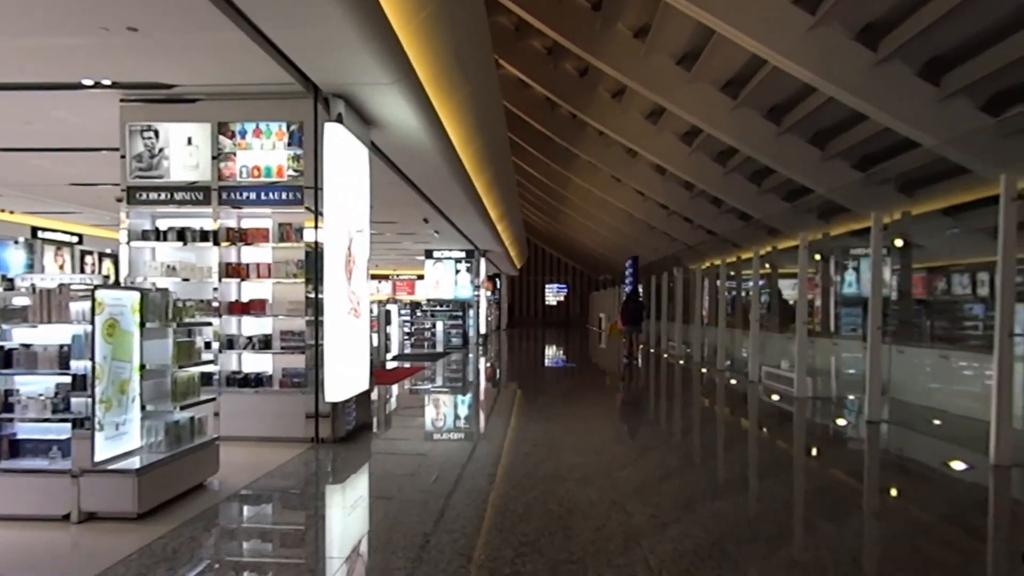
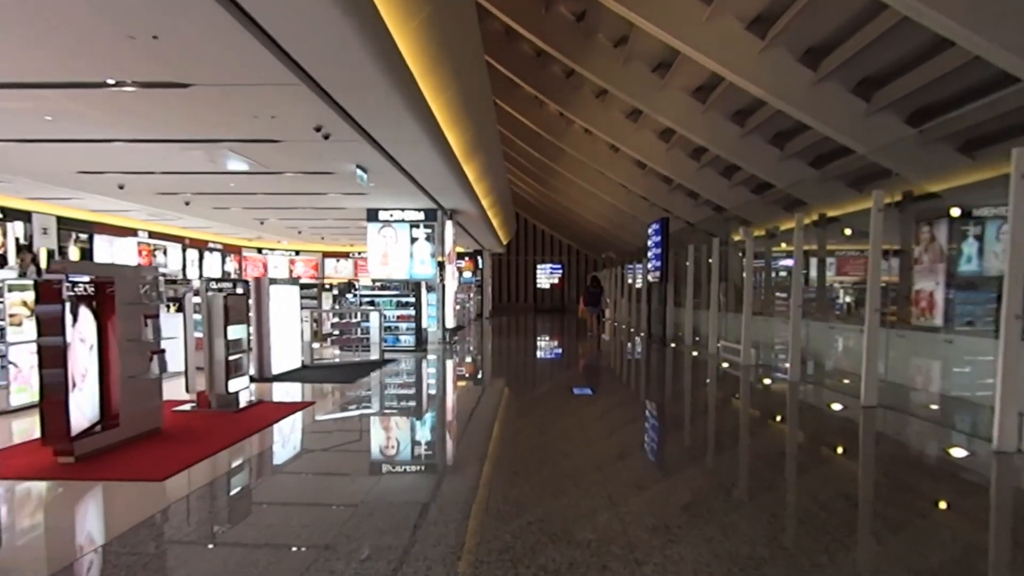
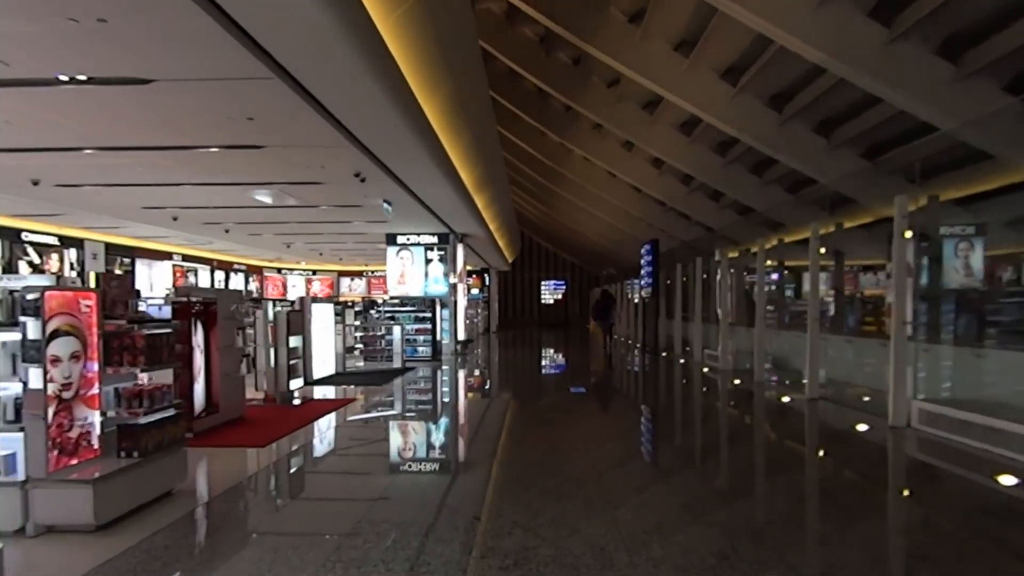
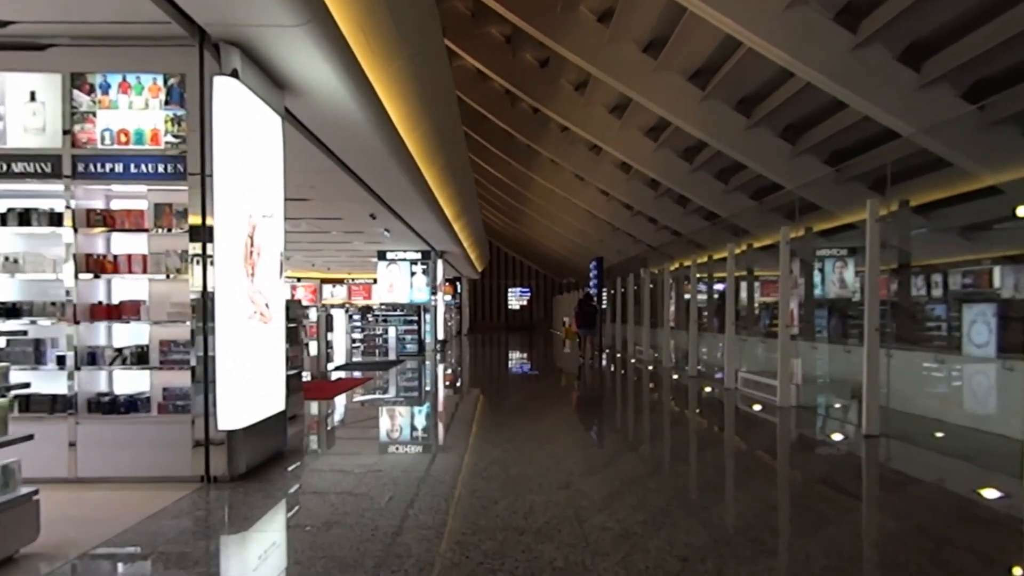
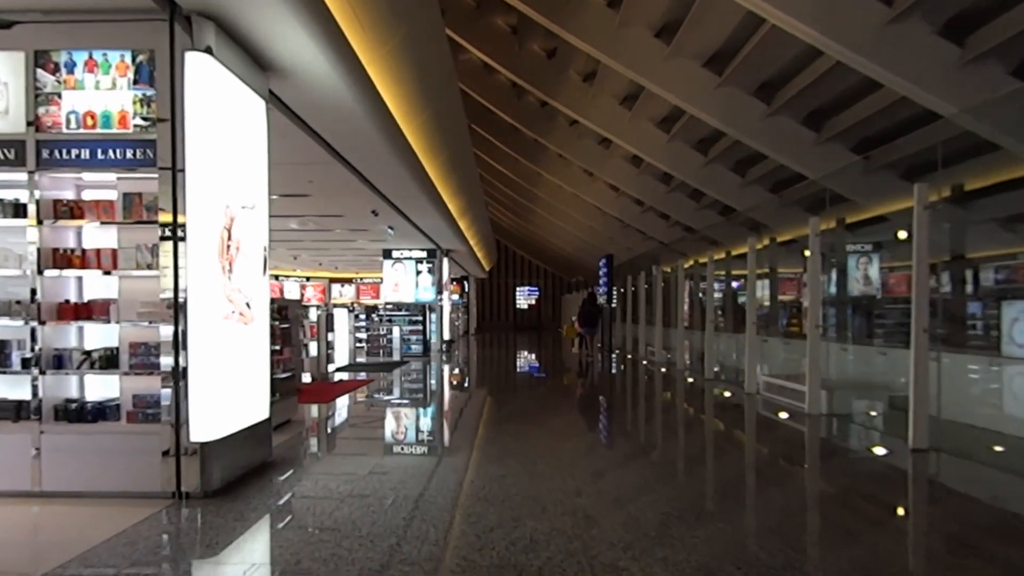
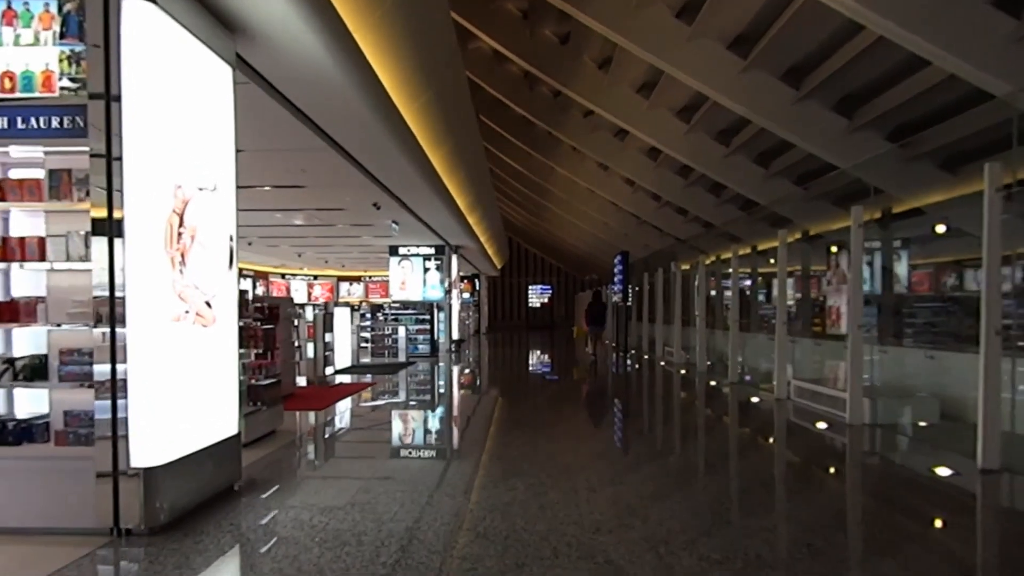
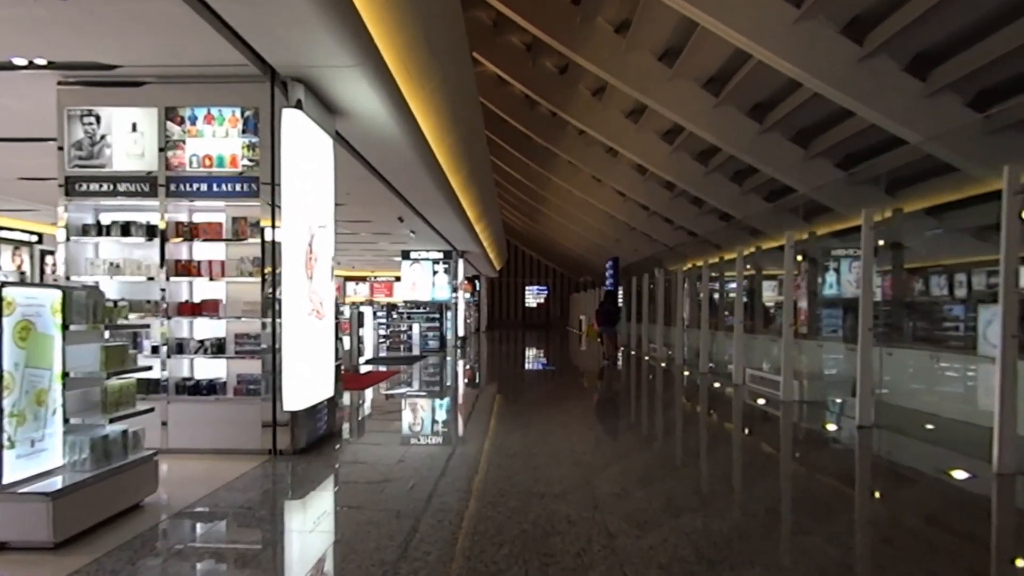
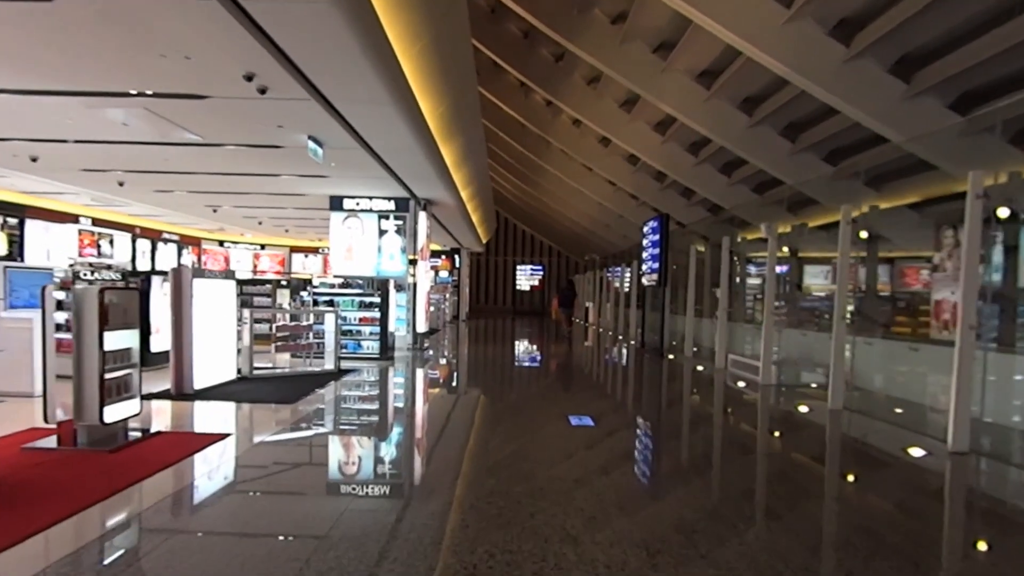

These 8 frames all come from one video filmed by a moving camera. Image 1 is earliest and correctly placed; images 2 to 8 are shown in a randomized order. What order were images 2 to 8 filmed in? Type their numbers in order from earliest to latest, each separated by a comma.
7, 4, 5, 6, 3, 2, 8
